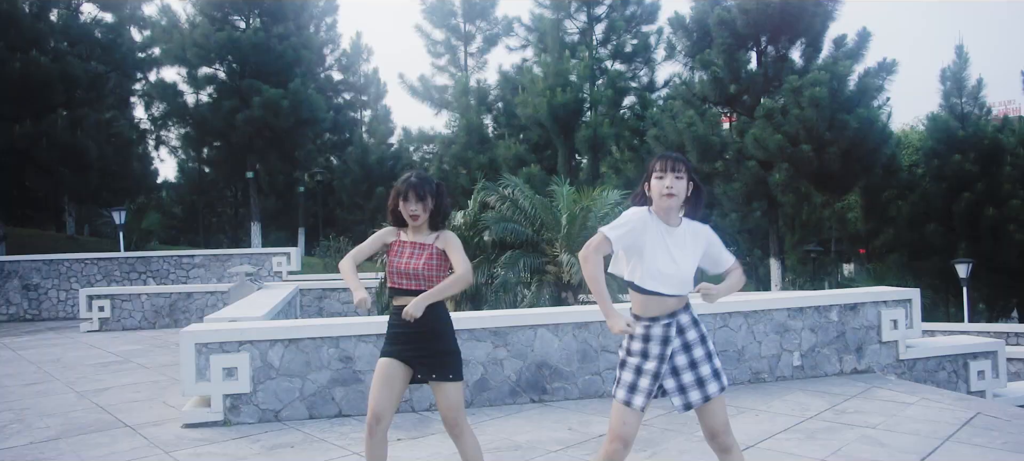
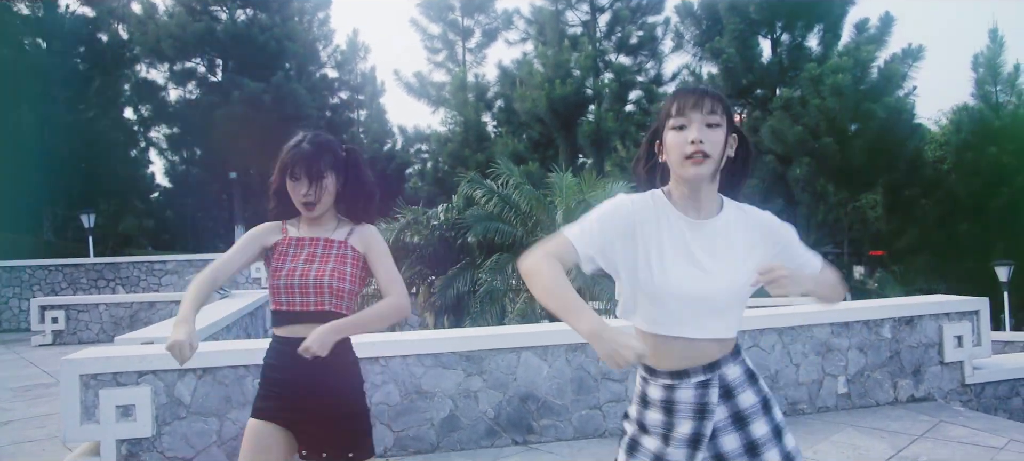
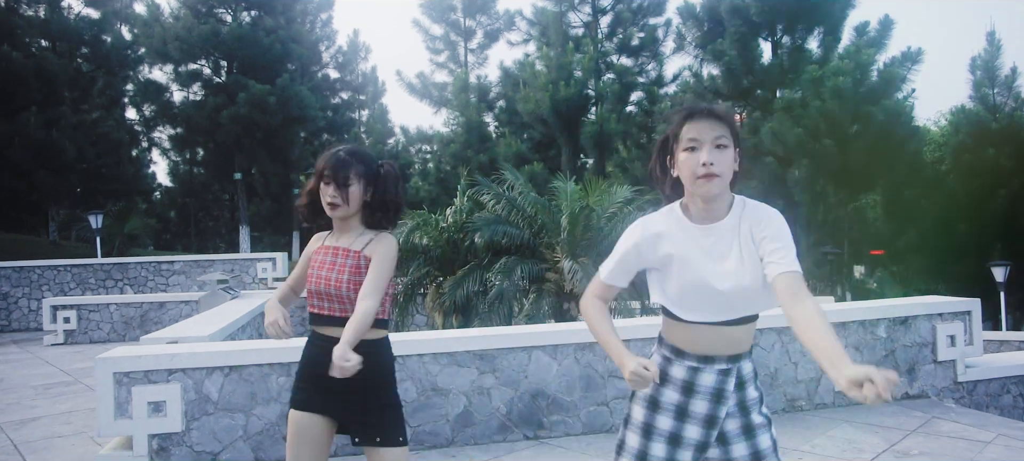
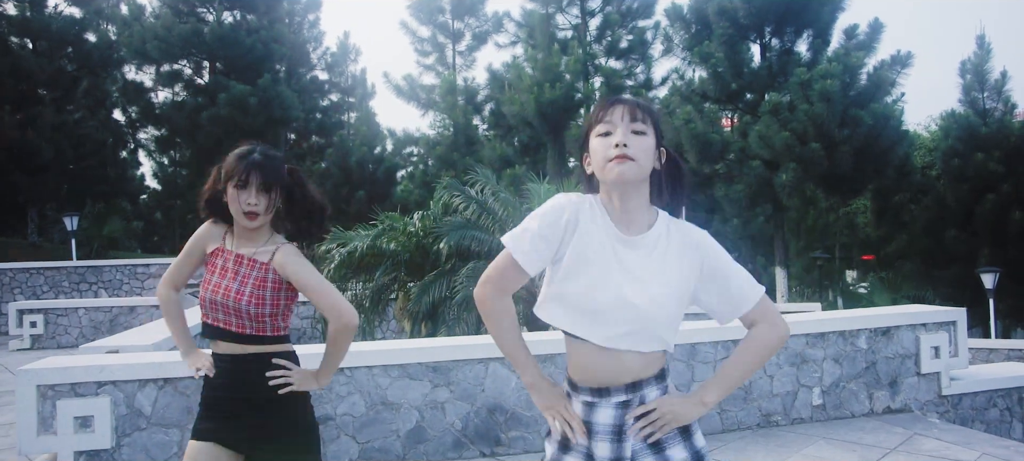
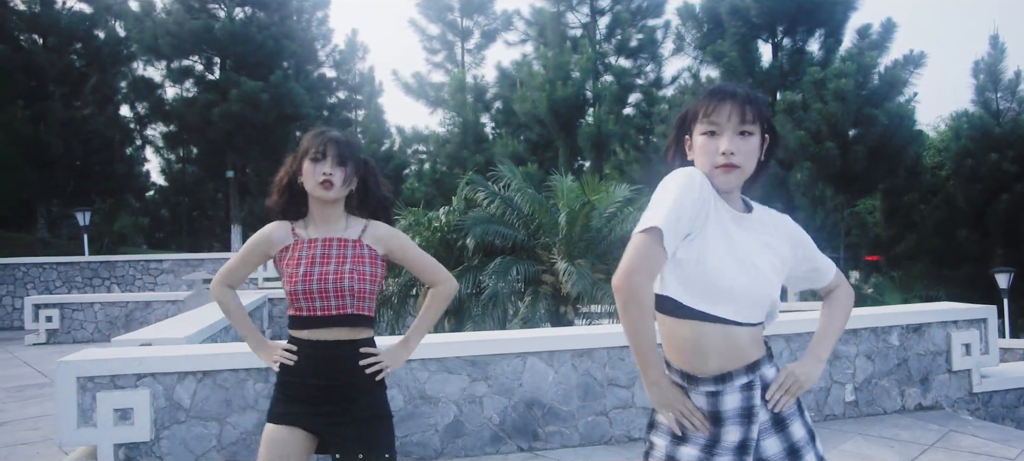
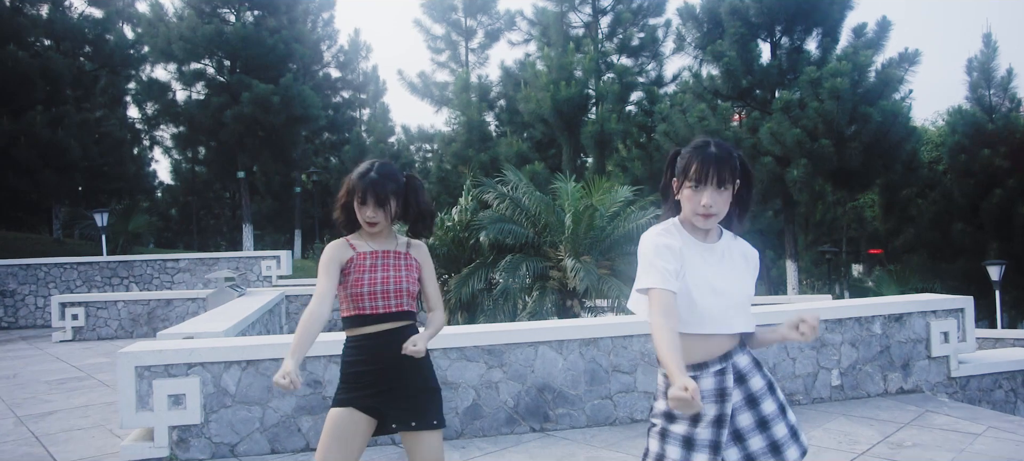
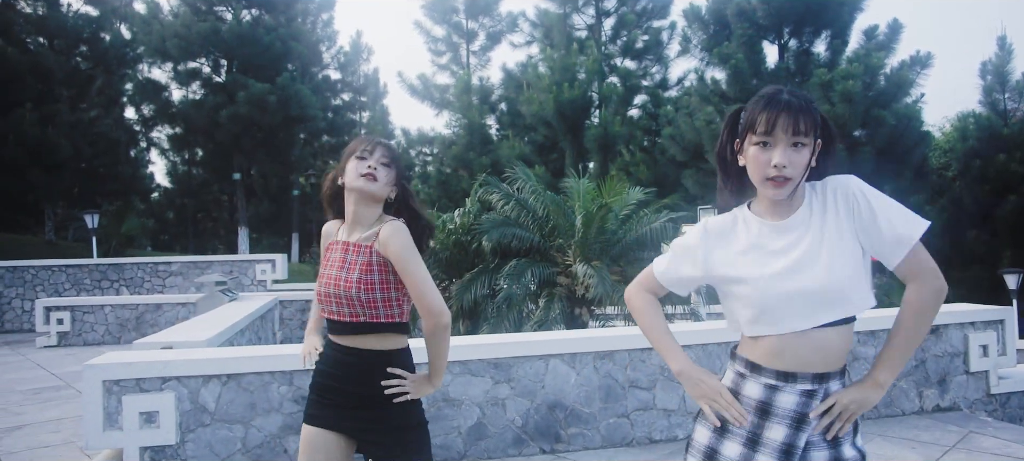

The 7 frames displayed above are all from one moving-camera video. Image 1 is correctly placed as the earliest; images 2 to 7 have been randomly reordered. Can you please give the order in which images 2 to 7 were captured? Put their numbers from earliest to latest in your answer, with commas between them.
6, 3, 4, 5, 7, 2
